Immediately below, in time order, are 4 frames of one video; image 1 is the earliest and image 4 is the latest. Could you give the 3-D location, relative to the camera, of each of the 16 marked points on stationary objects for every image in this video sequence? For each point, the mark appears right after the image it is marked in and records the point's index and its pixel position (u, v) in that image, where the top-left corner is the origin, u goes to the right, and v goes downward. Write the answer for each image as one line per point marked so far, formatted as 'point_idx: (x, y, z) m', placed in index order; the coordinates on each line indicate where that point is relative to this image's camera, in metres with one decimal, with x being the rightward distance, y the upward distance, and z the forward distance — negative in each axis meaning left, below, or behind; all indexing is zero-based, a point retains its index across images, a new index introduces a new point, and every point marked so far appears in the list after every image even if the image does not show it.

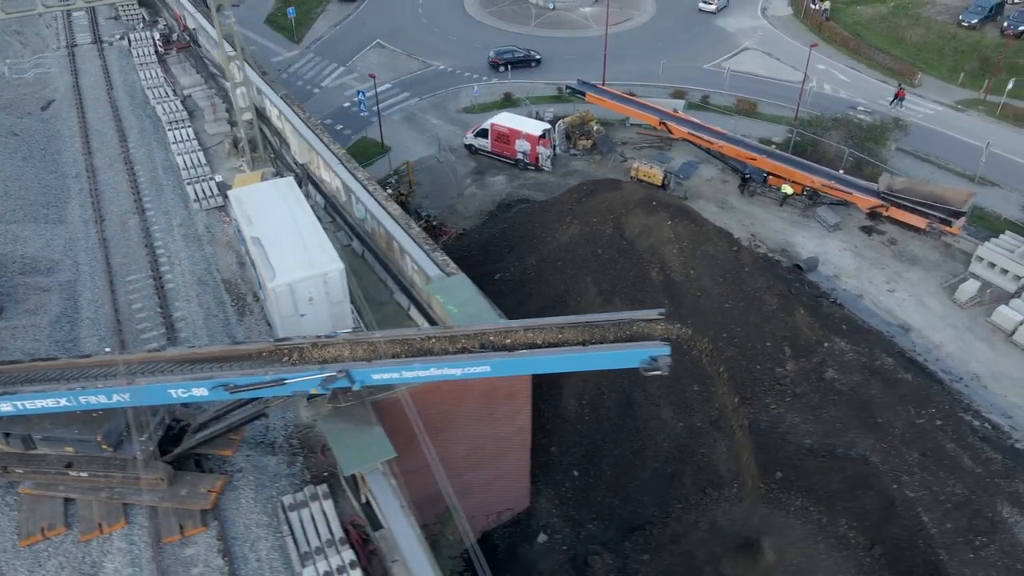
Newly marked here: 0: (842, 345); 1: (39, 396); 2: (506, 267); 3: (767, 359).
0: (+7.8, -1.3, +17.9) m
1: (-6.8, -1.5, +11.0) m
2: (-0.2, +0.4, +18.2) m
3: (+5.7, -1.5, +17.0) m
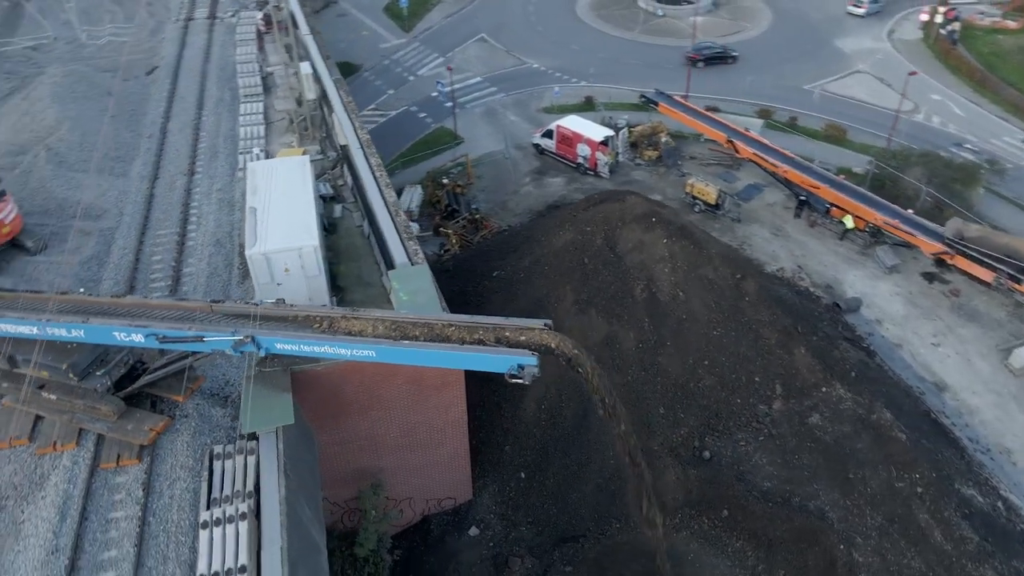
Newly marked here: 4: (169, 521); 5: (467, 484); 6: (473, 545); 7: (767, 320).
0: (+7.3, -2.3, +16.9) m
1: (-8.1, -0.6, +12.5) m
2: (-0.2, +0.5, +18.5) m
3: (+5.1, -2.2, +16.4) m
4: (-5.2, -3.6, +11.7) m
5: (-0.8, -3.8, +15.2) m
6: (-0.7, -4.9, +14.7) m
7: (+5.8, -0.7, +17.4) m
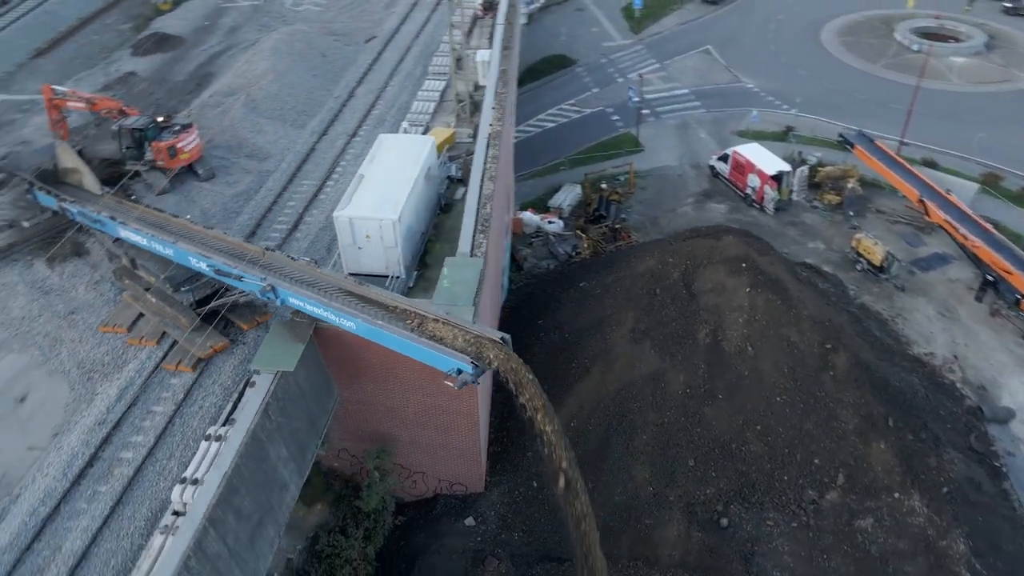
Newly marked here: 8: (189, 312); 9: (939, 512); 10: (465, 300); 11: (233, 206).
0: (+7.7, -4.2, +14.7) m
1: (-7.5, +1.1, +15.1) m
2: (+1.9, +0.2, +18.4) m
3: (+5.6, -3.6, +14.8) m
4: (-5.7, -2.4, +13.5) m
5: (-0.6, -3.8, +15.5) m
6: (-0.9, -4.8, +15.1) m
7: (+6.9, -2.3, +15.6) m
8: (-6.4, -0.5, +15.2) m
9: (+8.2, -4.3, +14.6) m
10: (-0.9, -0.2, +14.0) m
11: (-7.1, +2.1, +19.5) m
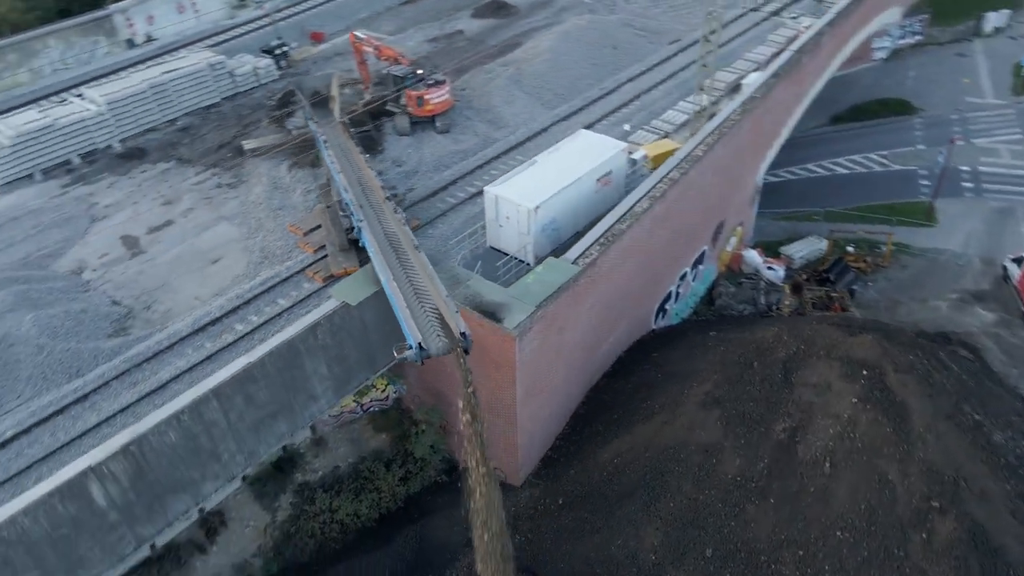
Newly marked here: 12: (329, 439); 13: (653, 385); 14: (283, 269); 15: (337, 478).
0: (+6.7, -6.7, +11.5) m
1: (-4.4, +3.1, +17.9) m
2: (+4.7, -1.0, +17.0) m
3: (+5.1, -5.5, +12.5) m
4: (-4.6, -0.7, +16.0) m
5: (+0.1, -3.8, +15.8) m
6: (-0.7, -4.6, +15.6) m
7: (+6.9, -4.8, +12.5) m
8: (-3.9, +1.2, +17.7) m
9: (+7.0, -7.0, +11.3) m
10: (+0.4, -0.2, +14.2) m
11: (-1.9, +3.6, +21.7) m
12: (-4.0, -3.3, +16.9) m
13: (+2.8, -2.1, +16.0) m
14: (-5.3, +0.4, +17.6) m
15: (-3.7, -4.0, +16.3) m
